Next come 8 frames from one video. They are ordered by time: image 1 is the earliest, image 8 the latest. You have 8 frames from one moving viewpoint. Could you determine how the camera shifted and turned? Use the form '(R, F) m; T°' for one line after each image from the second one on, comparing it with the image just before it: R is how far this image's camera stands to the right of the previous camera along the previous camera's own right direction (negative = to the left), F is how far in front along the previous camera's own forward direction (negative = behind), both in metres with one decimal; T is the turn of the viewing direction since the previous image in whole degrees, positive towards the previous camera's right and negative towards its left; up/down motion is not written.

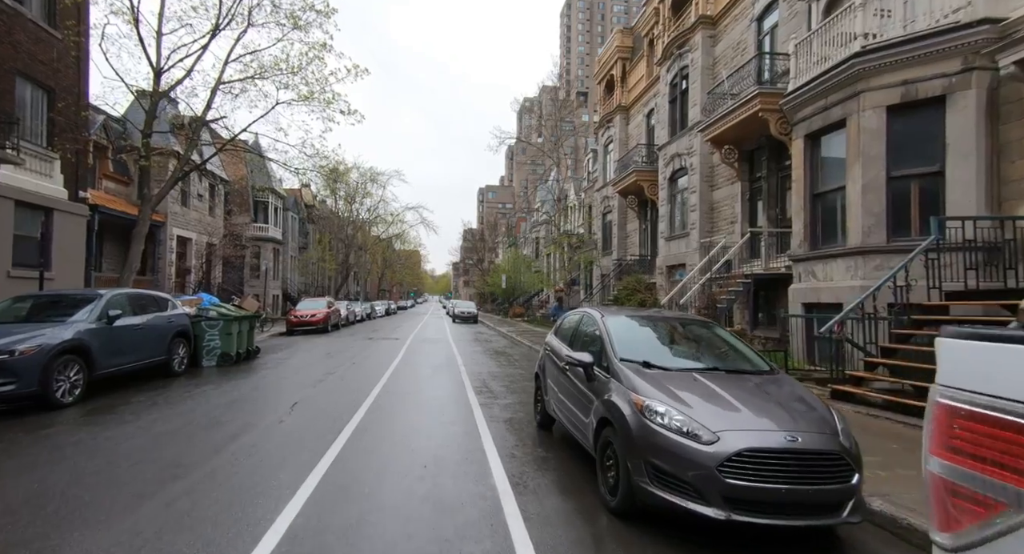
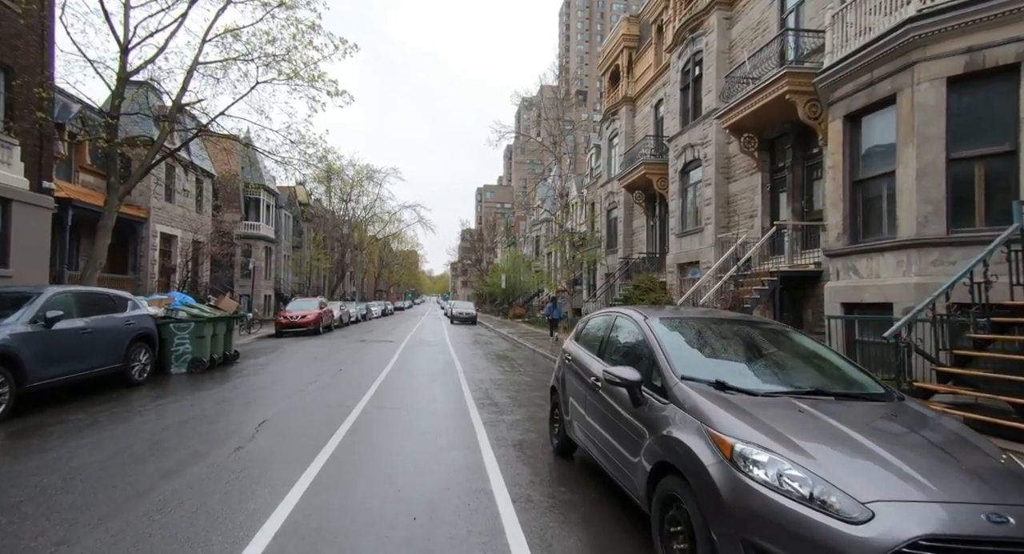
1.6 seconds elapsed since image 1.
(-0.1, +1.2) m; 0°
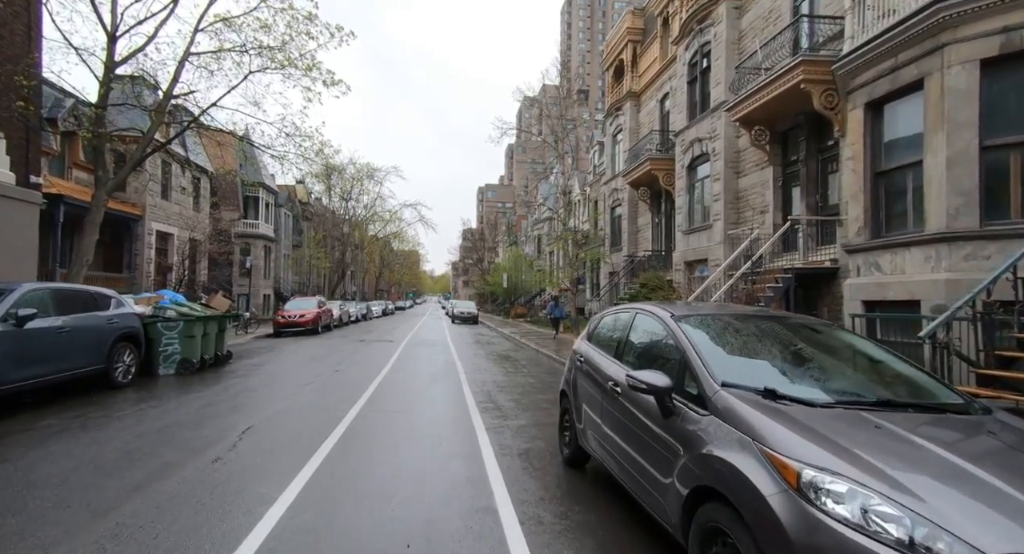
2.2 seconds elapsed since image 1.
(0.0, +0.5) m; 0°
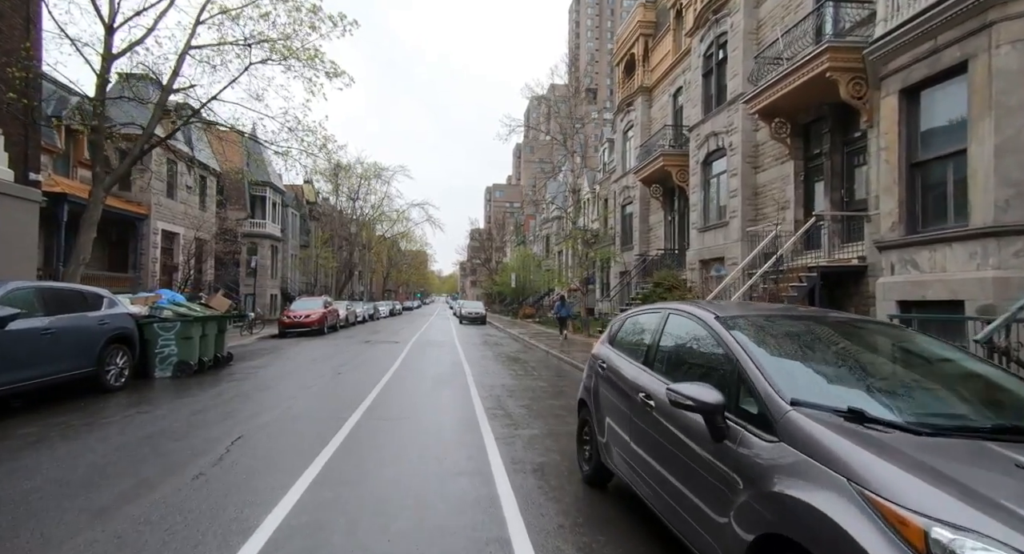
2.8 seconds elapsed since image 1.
(-0.1, +0.5) m; -1°
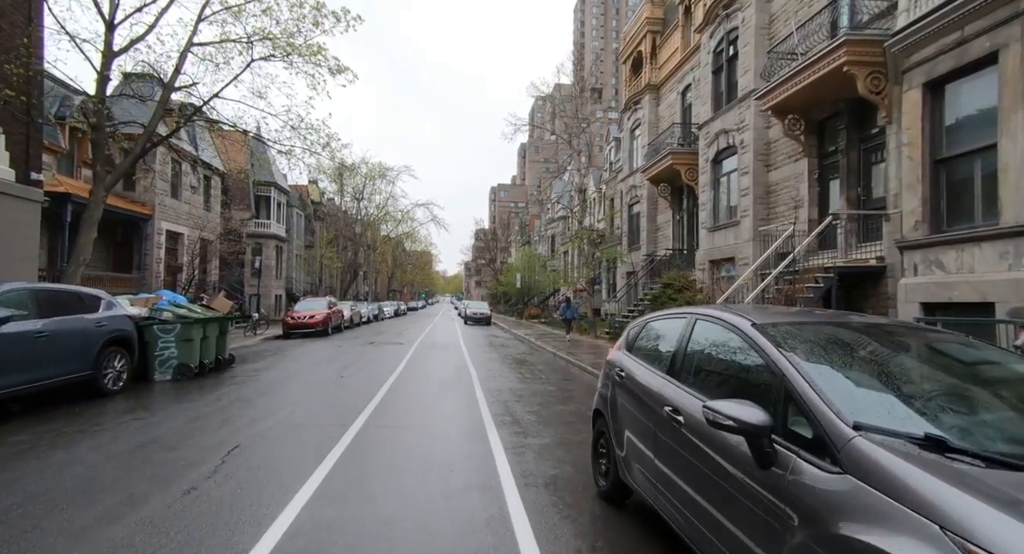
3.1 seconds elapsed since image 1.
(-0.1, +0.3) m; -1°
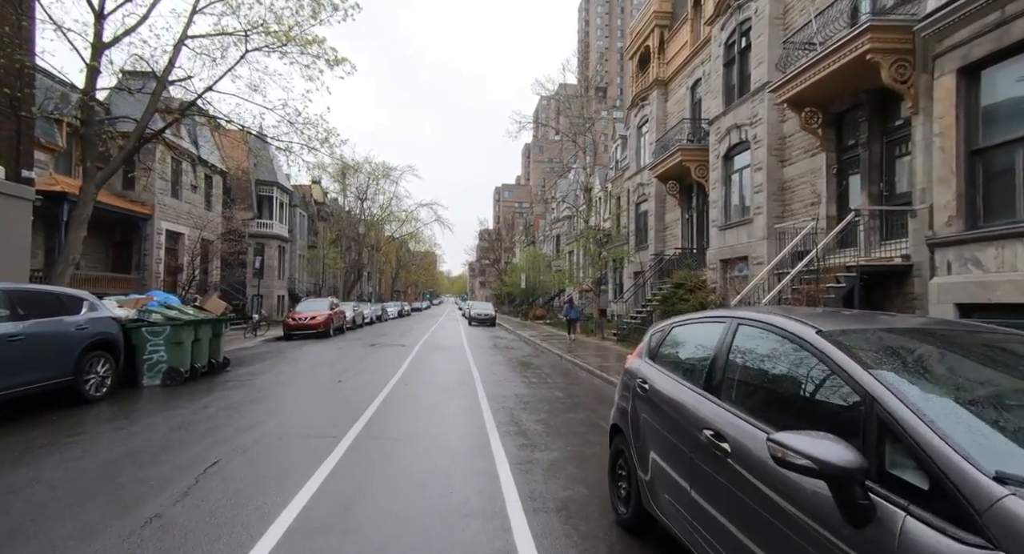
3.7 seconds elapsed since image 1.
(0.0, +0.5) m; -1°
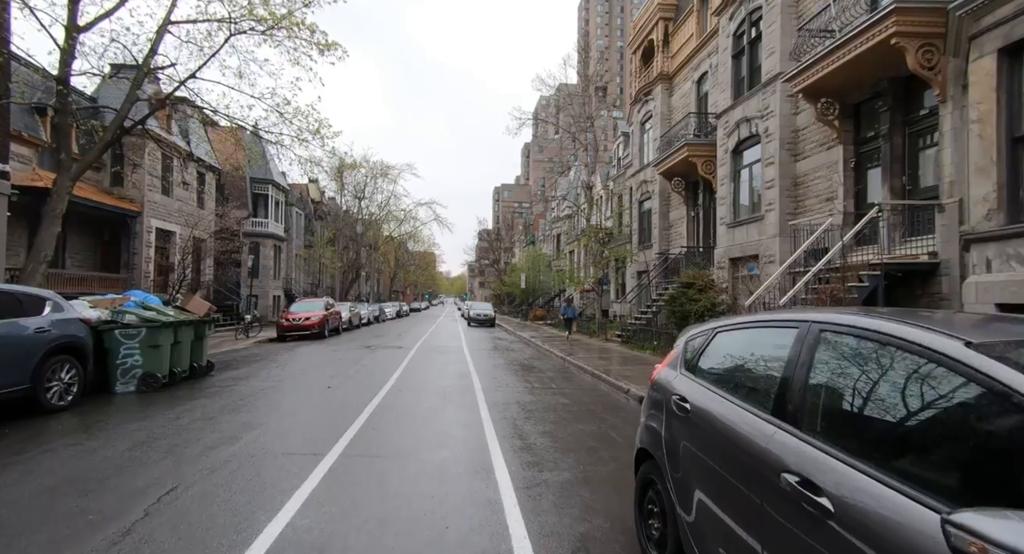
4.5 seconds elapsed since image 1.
(-0.1, +0.7) m; 0°
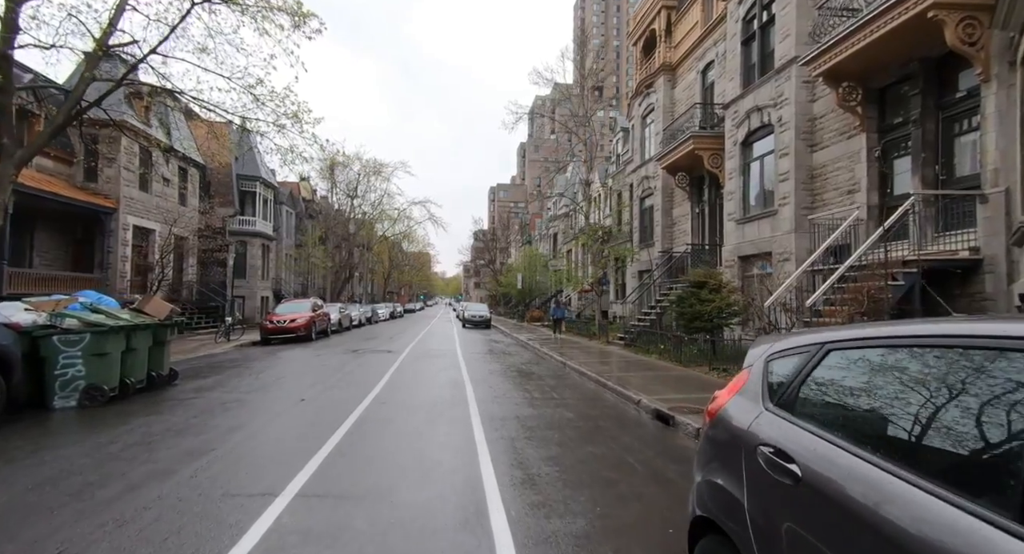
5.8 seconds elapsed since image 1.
(0.0, +1.0) m; +1°
